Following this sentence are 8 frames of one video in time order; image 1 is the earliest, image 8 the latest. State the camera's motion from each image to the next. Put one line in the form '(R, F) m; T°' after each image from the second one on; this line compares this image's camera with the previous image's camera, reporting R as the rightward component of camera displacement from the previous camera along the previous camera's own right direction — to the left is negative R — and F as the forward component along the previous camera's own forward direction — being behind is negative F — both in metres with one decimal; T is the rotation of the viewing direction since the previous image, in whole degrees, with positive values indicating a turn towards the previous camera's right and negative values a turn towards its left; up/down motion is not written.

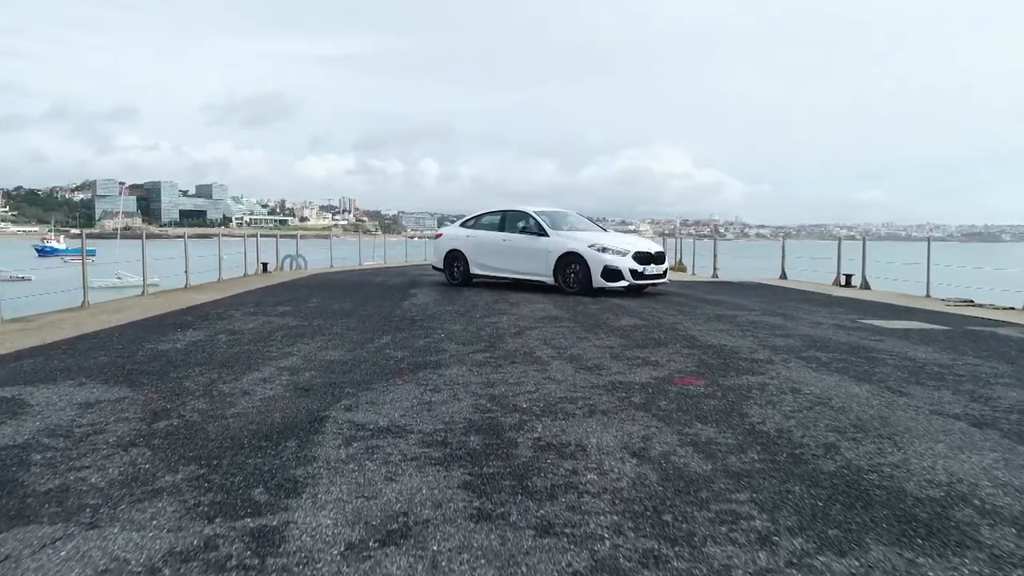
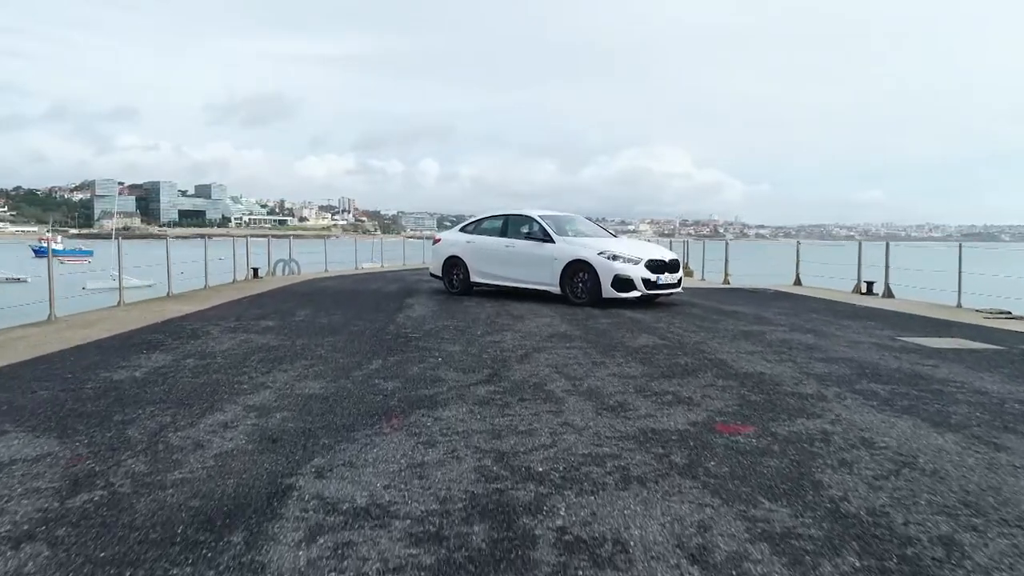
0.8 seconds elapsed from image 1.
(0.0, +0.8) m; 0°
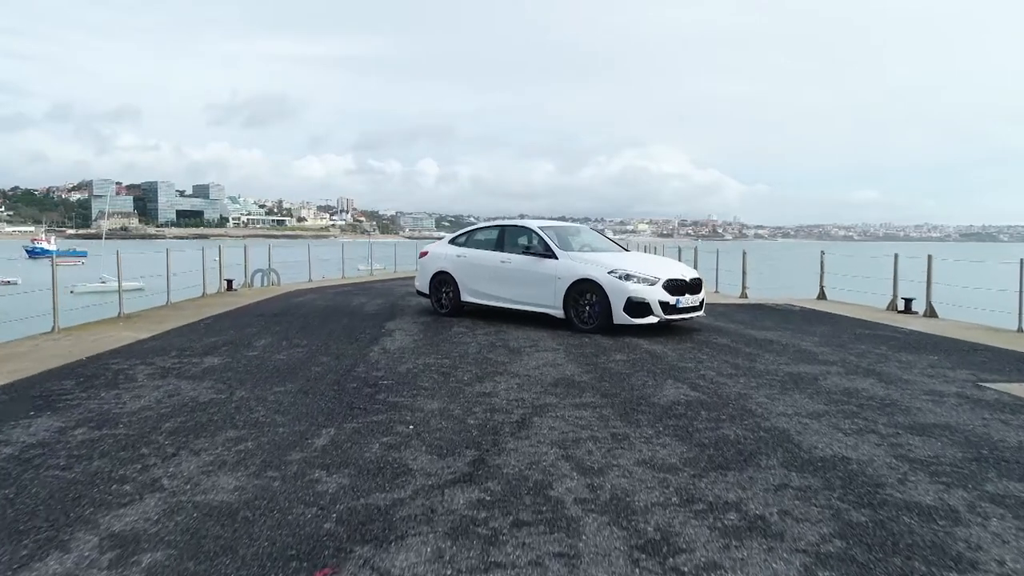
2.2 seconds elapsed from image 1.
(0.0, +1.4) m; 0°
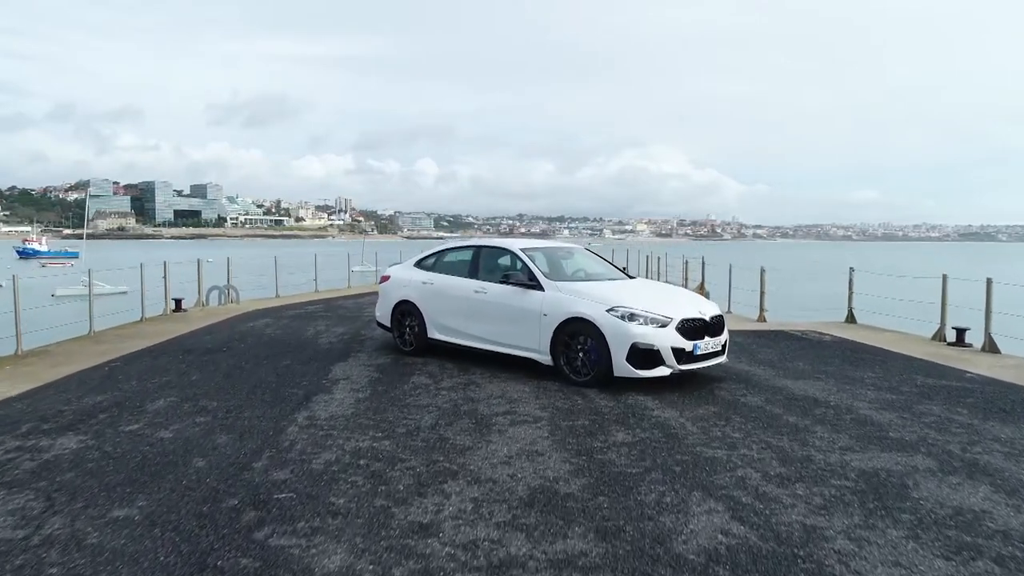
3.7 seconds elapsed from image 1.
(+0.1, +1.9) m; 0°
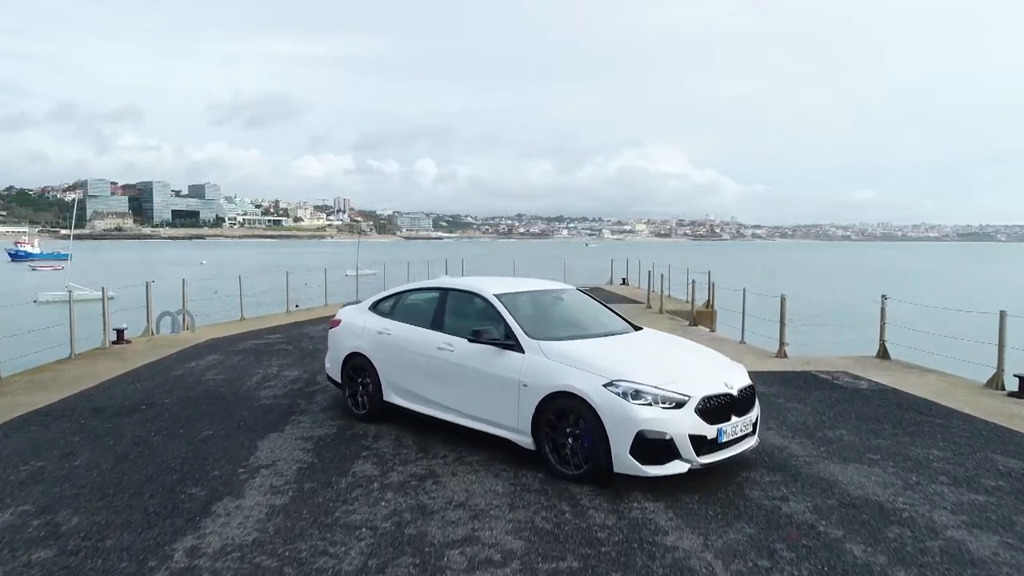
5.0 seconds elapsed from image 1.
(+0.1, +1.7) m; 0°
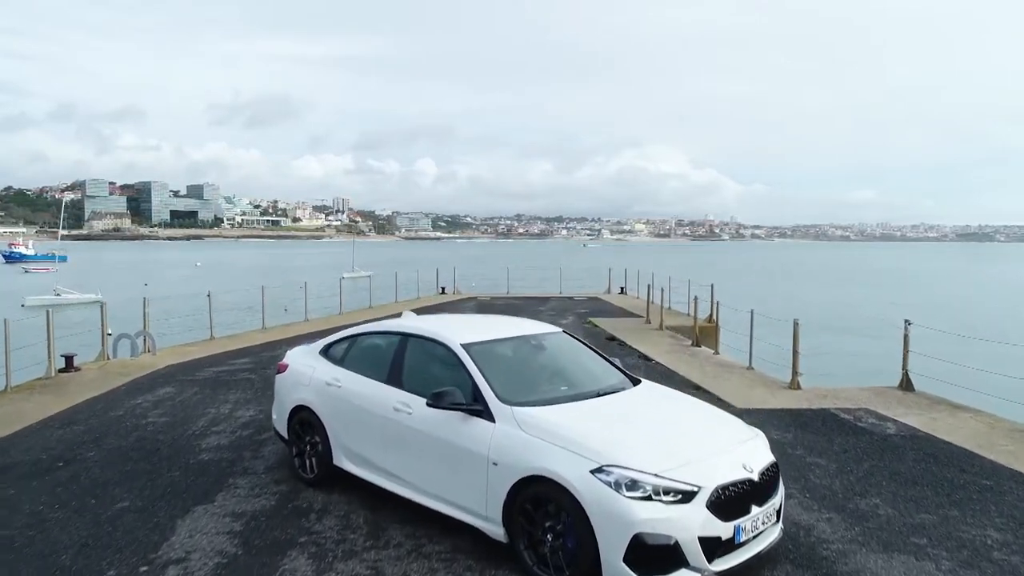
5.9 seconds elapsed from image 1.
(+0.1, +1.1) m; 0°
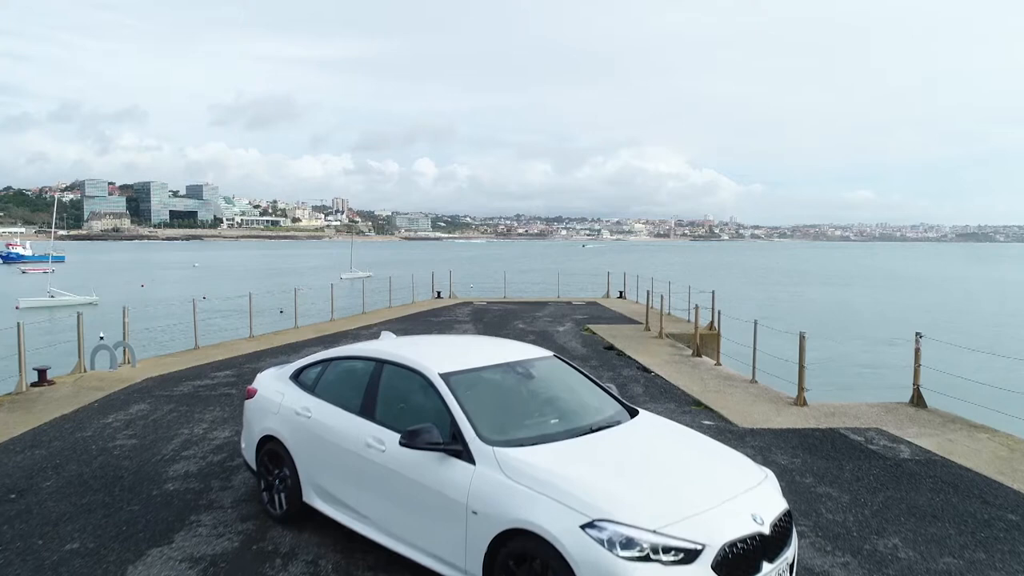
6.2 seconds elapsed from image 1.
(+0.1, +0.5) m; 0°
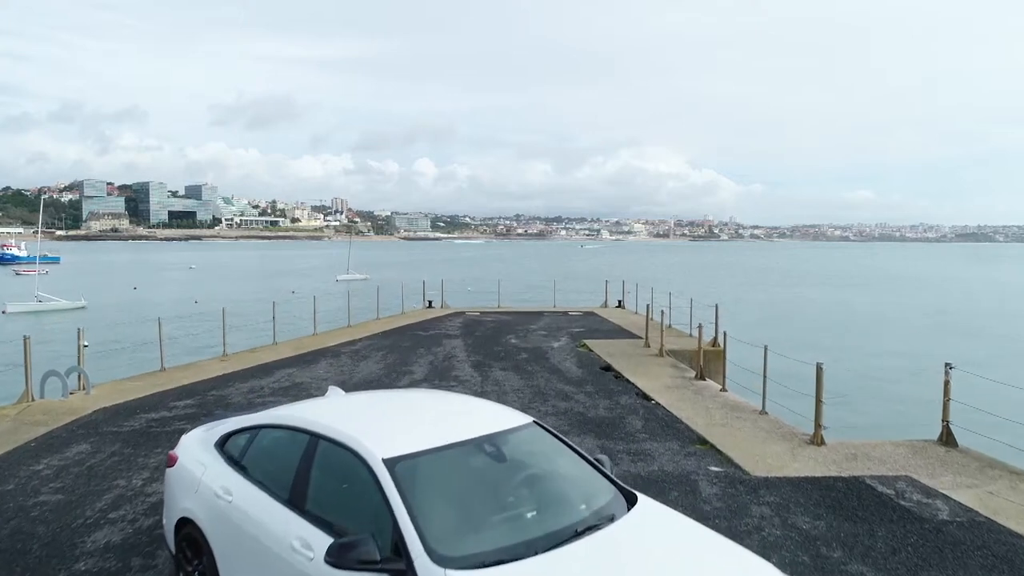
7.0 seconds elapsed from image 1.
(+0.1, +1.0) m; 0°
